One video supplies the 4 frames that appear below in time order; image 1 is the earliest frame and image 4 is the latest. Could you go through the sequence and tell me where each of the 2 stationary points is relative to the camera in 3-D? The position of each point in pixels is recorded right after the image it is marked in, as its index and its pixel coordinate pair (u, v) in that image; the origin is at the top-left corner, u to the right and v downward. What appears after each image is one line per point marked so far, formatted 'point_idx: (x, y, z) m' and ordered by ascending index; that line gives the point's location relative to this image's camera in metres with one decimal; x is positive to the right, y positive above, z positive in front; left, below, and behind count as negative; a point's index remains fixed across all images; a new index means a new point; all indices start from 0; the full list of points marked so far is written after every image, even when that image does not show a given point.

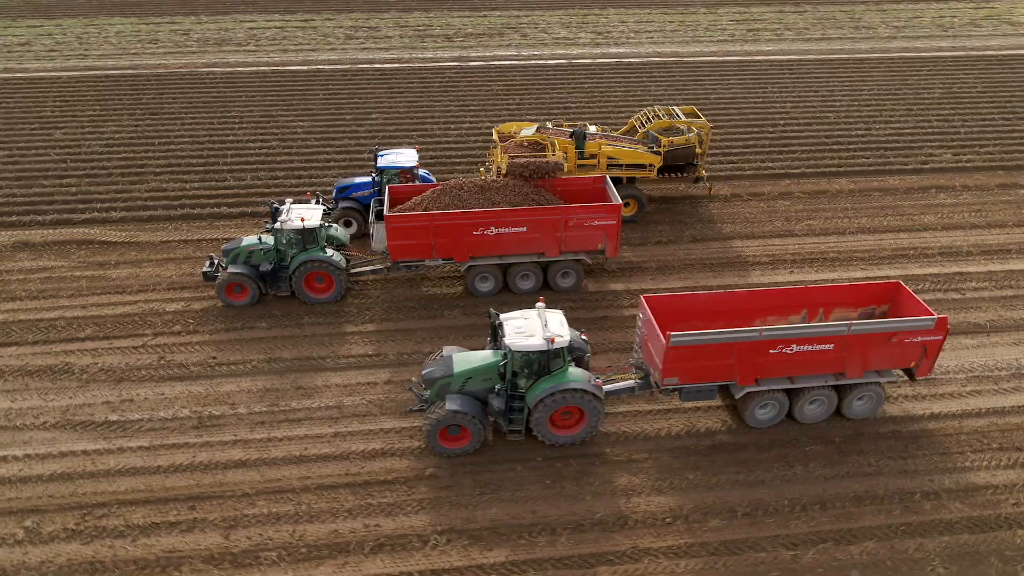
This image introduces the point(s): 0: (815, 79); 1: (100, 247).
0: (+8.1, +5.5, +19.5) m
1: (-6.7, +0.7, +12.0) m
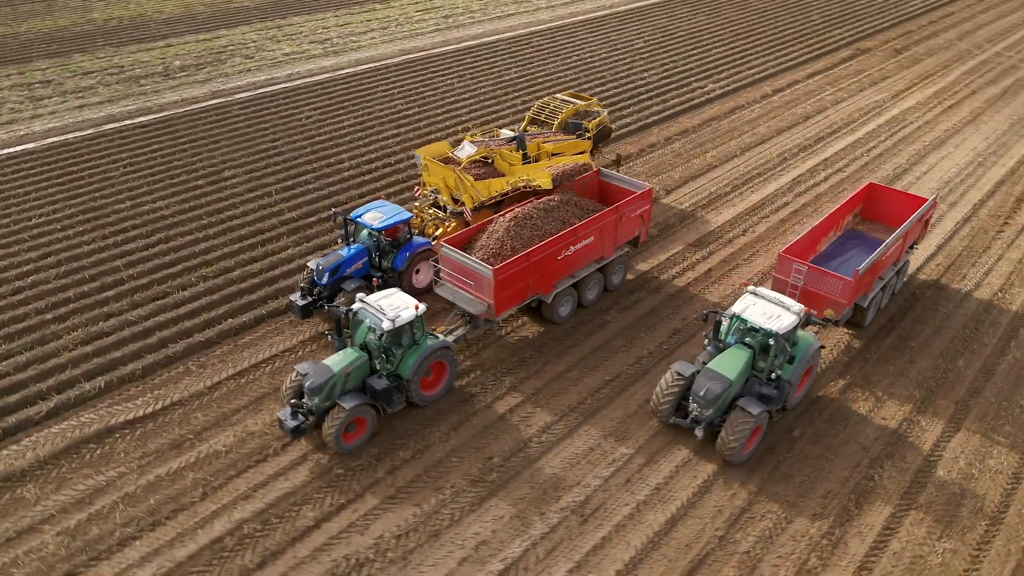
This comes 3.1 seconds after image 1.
0: (+1.2, +7.2, +22.1) m
1: (-4.2, -1.6, +8.3) m
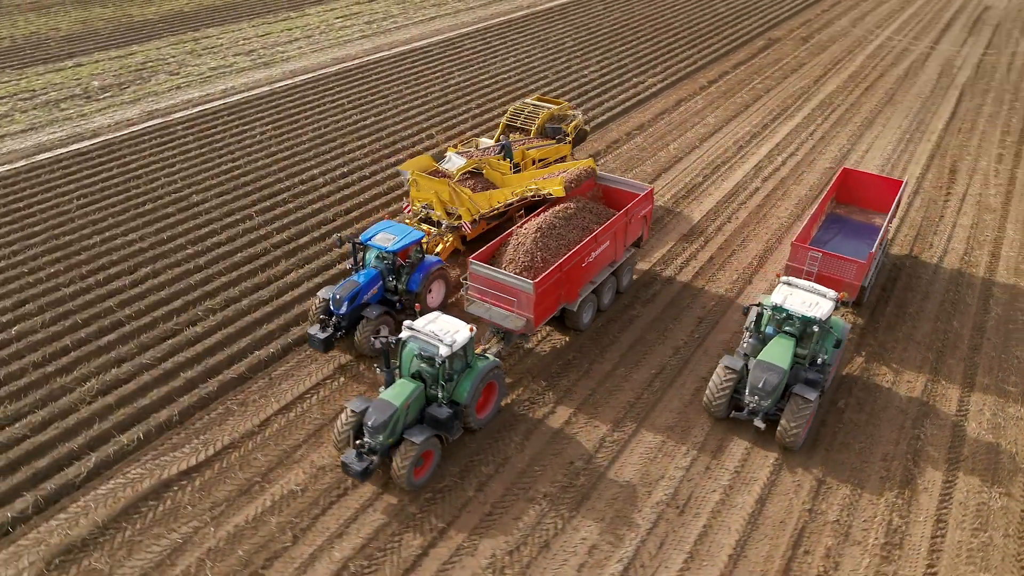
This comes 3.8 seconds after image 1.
0: (-0.7, +7.1, +22.2) m
1: (-3.3, -2.0, +7.8) m
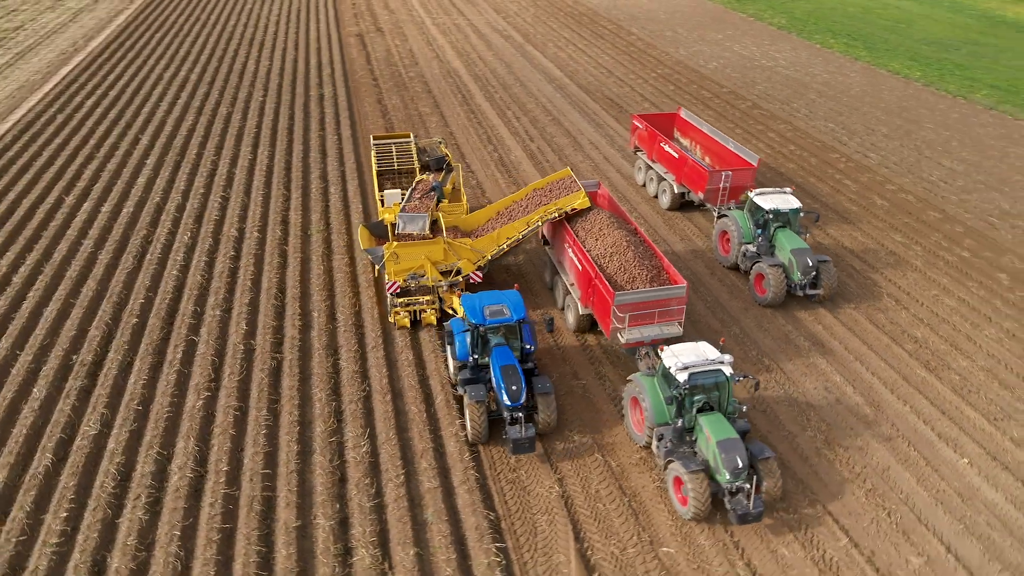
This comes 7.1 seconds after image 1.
0: (-9.9, +4.7, +18.9) m
1: (+0.8, -2.5, +7.5) m
